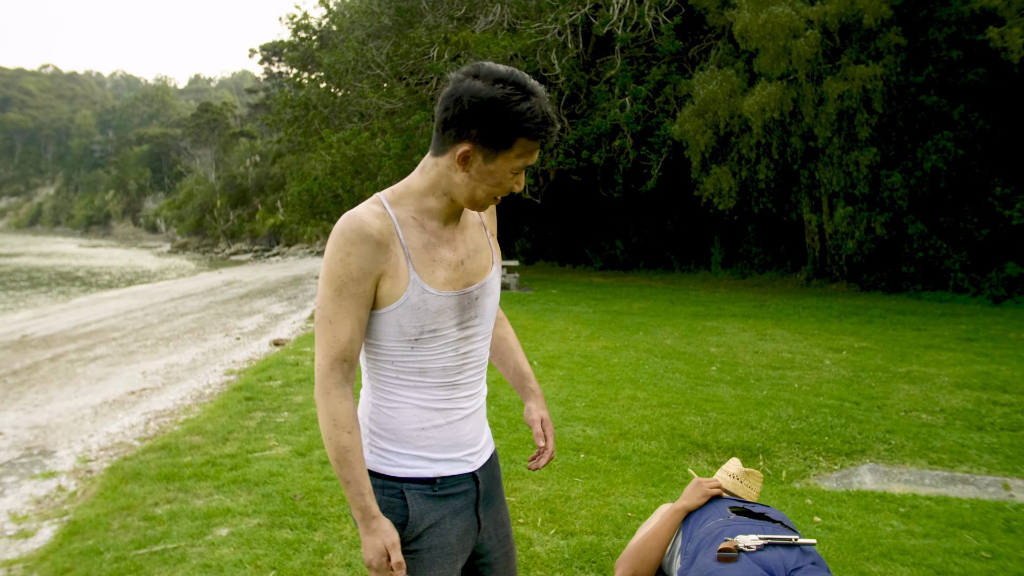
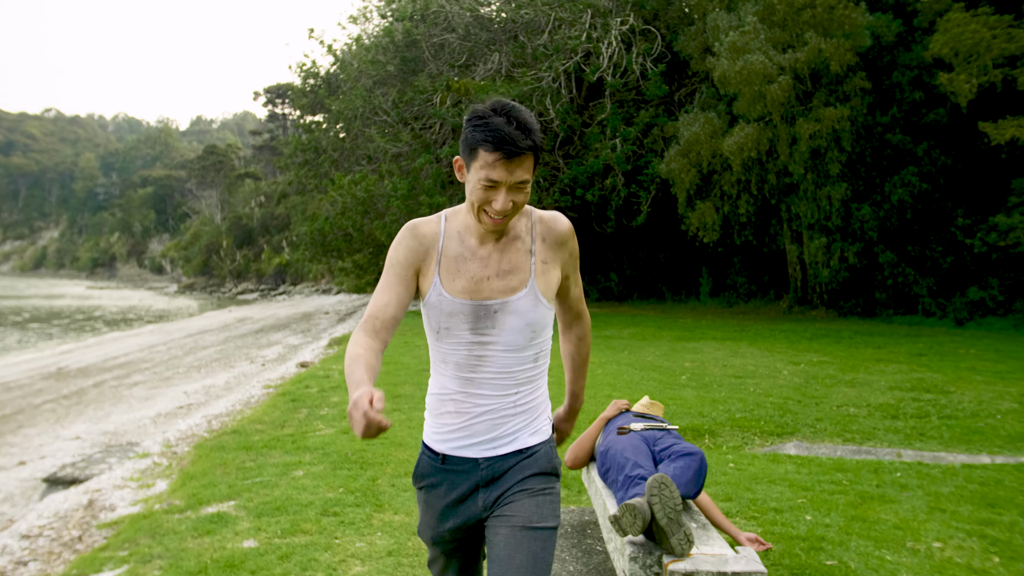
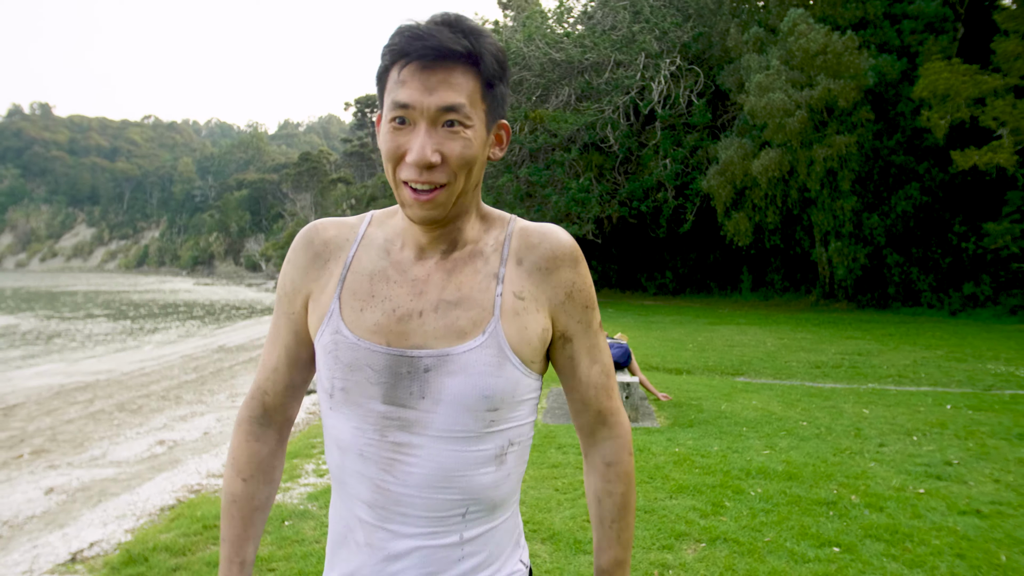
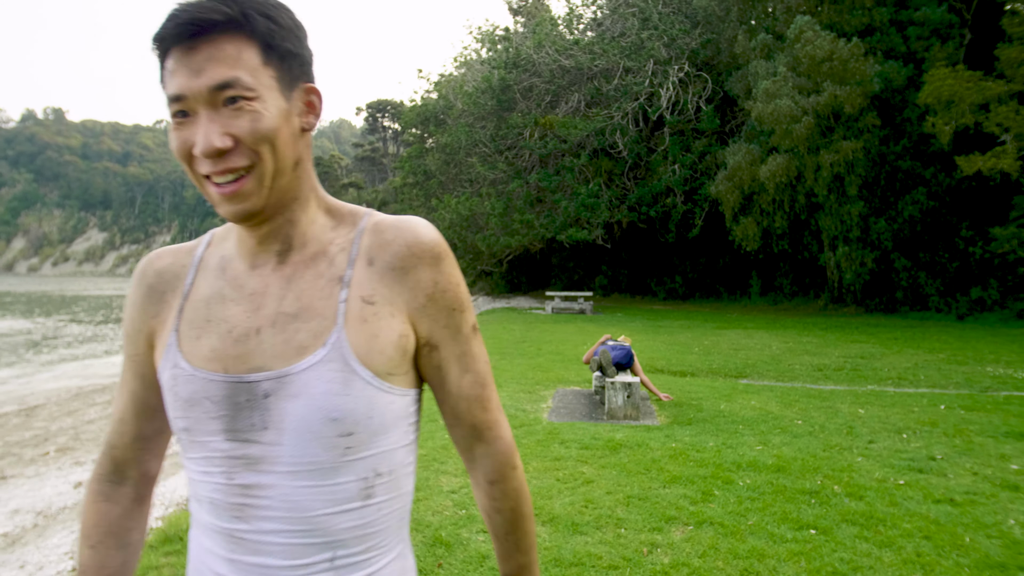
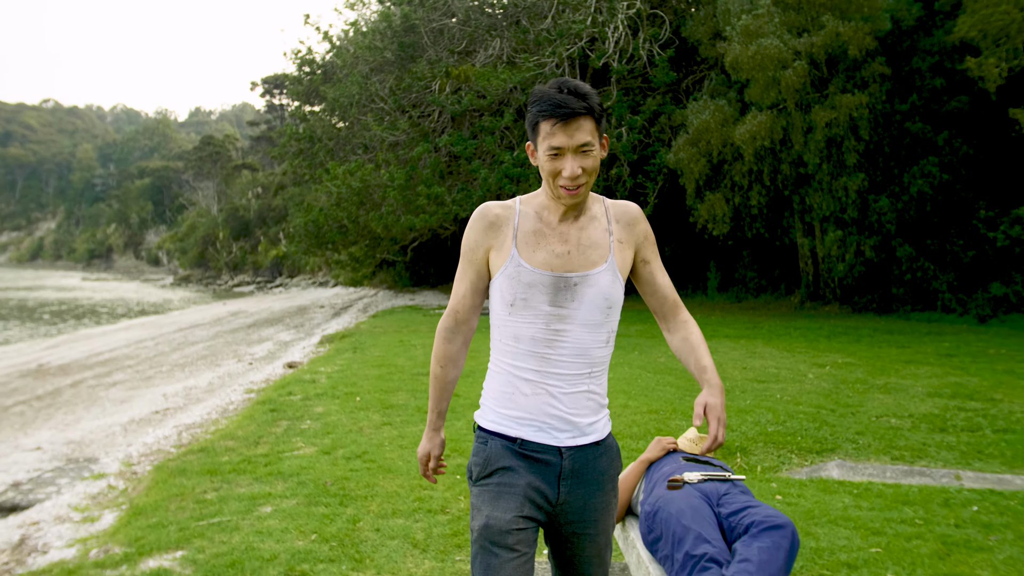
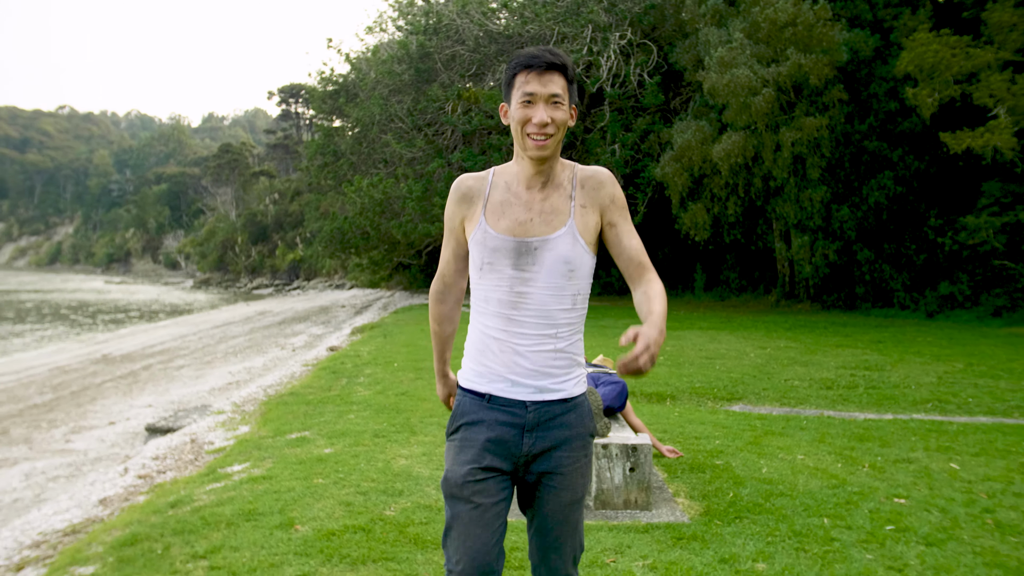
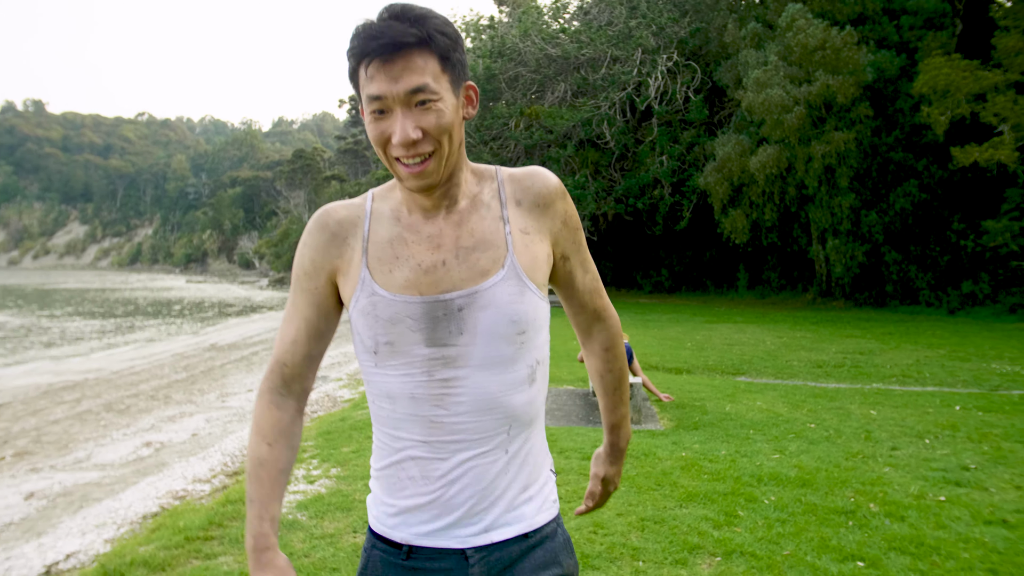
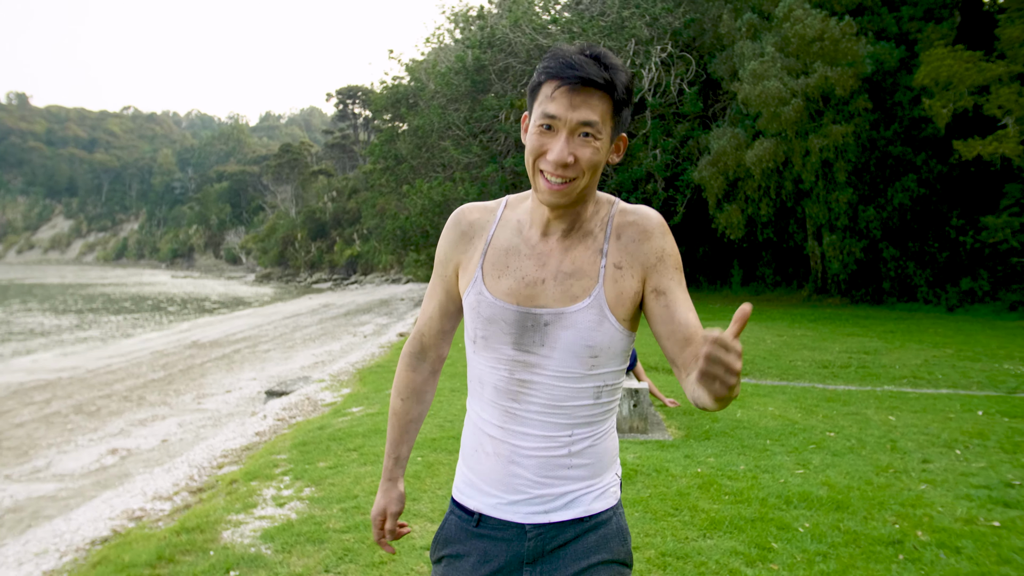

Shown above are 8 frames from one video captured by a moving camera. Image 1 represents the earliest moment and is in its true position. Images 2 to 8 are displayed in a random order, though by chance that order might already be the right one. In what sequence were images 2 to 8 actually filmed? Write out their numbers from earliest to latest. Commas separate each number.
5, 2, 6, 8, 7, 3, 4
